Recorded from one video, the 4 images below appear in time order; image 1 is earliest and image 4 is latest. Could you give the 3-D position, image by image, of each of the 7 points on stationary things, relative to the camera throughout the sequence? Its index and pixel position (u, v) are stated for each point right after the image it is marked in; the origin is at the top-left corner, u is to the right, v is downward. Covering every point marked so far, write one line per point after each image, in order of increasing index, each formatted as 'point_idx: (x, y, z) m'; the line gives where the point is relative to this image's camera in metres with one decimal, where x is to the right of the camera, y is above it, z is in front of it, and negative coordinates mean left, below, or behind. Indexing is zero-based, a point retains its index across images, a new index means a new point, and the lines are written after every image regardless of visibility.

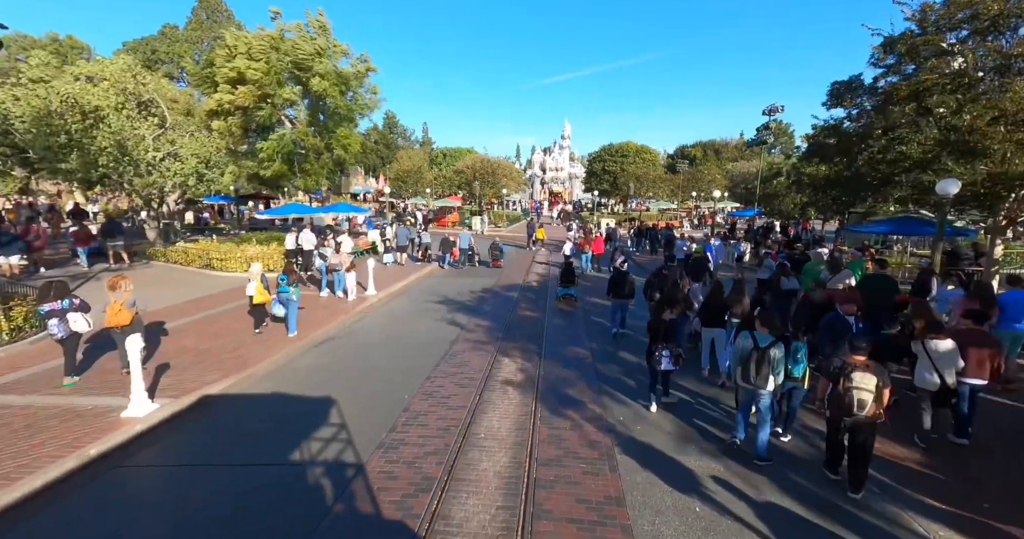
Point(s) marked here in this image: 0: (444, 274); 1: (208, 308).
0: (-2.4, -0.2, +16.0) m
1: (-6.7, -0.8, +10.0) m
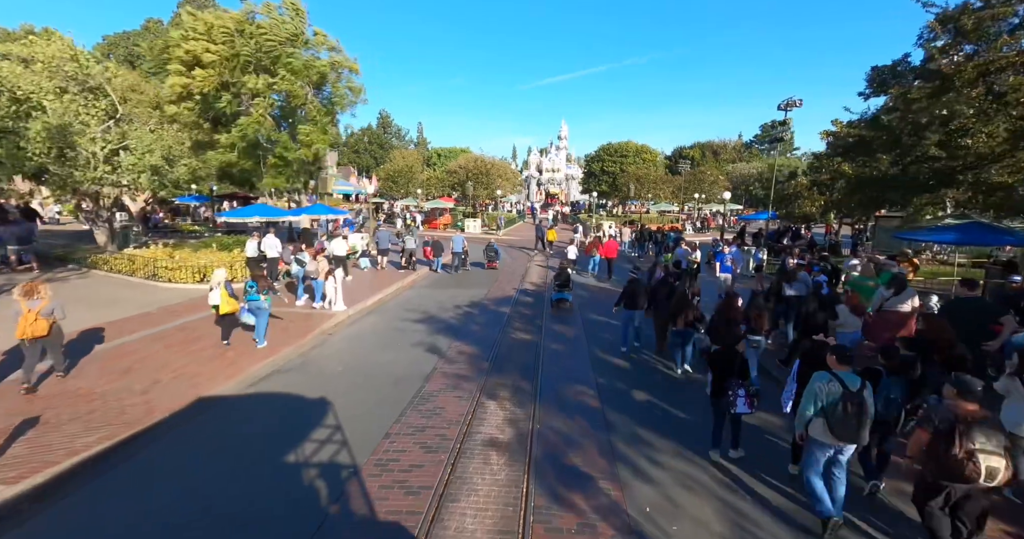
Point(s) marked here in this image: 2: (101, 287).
0: (-2.7, -0.5, +14.4) m
1: (-6.9, -1.1, +8.4) m
2: (-9.6, -0.4, +10.8) m
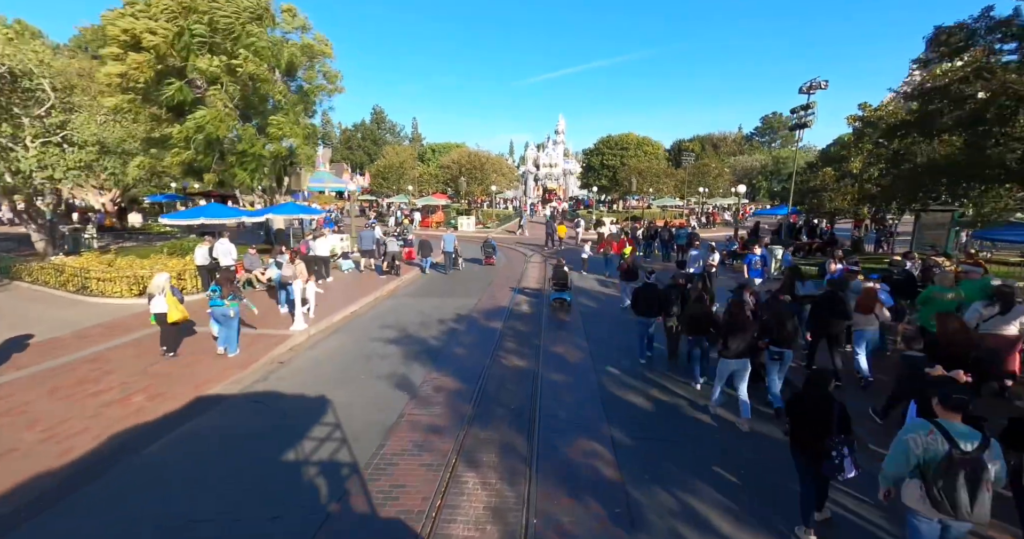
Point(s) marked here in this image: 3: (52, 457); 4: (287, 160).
0: (-2.8, -0.7, +12.8) m
1: (-7.0, -1.3, +6.7) m
2: (-9.8, -0.7, +9.1) m
3: (-4.6, -1.9, +4.6) m
4: (-8.1, +3.9, +16.7) m
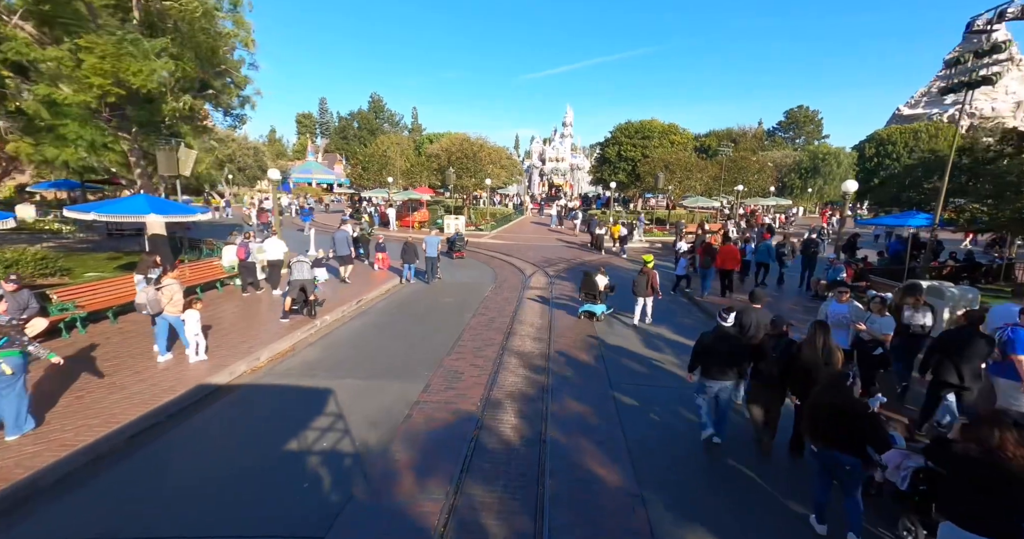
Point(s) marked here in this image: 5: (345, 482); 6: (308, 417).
0: (-3.1, -1.4, +7.2) m
1: (-7.4, -2.1, +1.2) m
2: (-10.1, -1.3, +3.6) m
3: (-5.0, -2.7, -1.0) m
4: (-8.3, +3.3, +11.1) m
5: (-1.5, -1.9, +4.2) m
6: (-2.4, -1.7, +5.5) m
